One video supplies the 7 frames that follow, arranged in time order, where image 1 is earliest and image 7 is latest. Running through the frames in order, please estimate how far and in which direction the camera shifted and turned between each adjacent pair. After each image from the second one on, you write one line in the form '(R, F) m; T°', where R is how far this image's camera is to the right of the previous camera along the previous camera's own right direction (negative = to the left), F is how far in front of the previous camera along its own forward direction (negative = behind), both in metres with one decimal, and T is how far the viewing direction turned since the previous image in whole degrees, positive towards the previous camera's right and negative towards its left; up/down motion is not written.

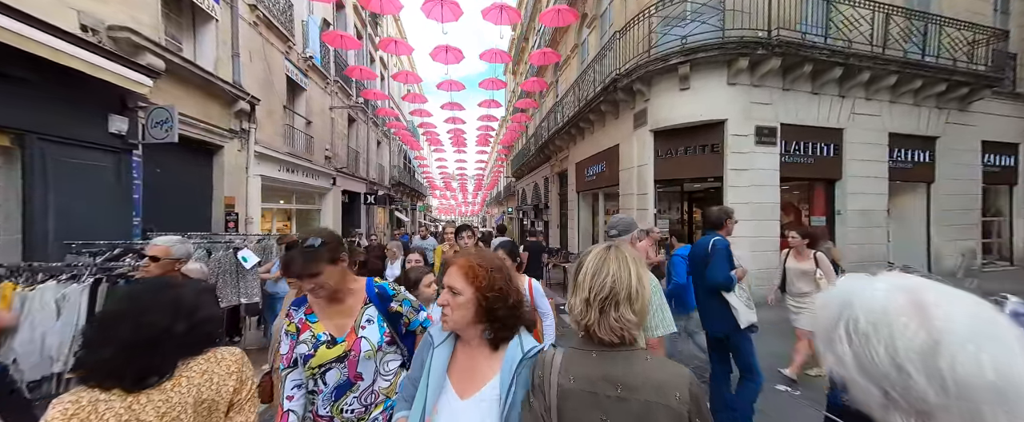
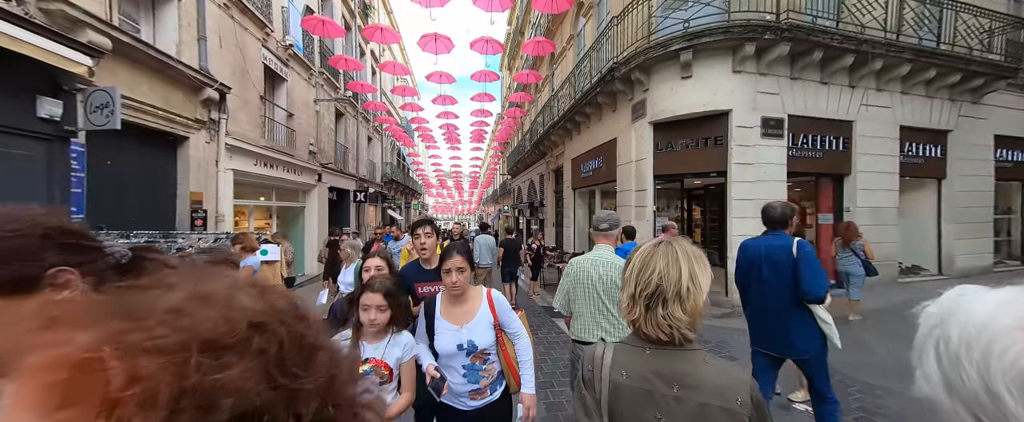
(+0.1, +0.5) m; +1°
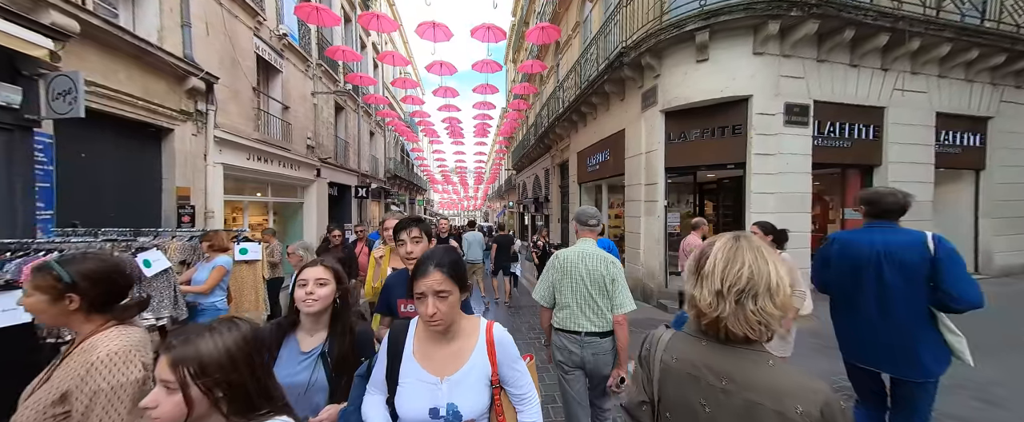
(+0.1, +0.4) m; -1°
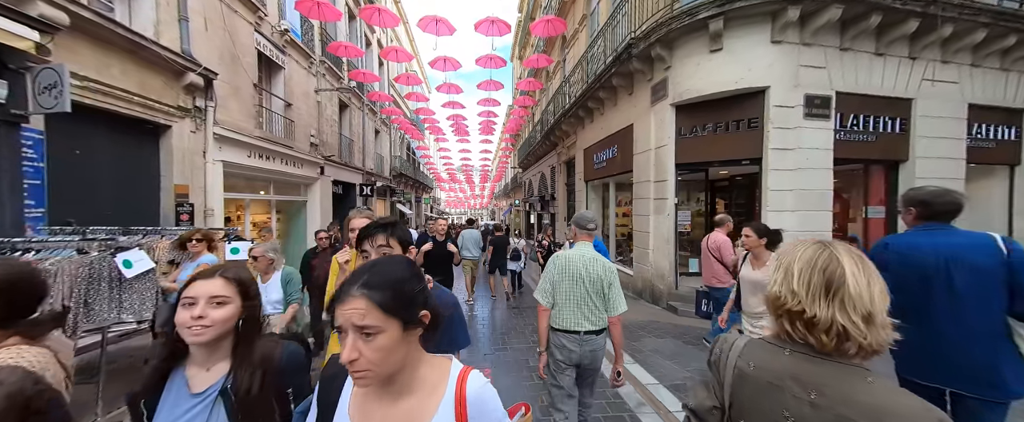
(+0.1, +0.2) m; -1°
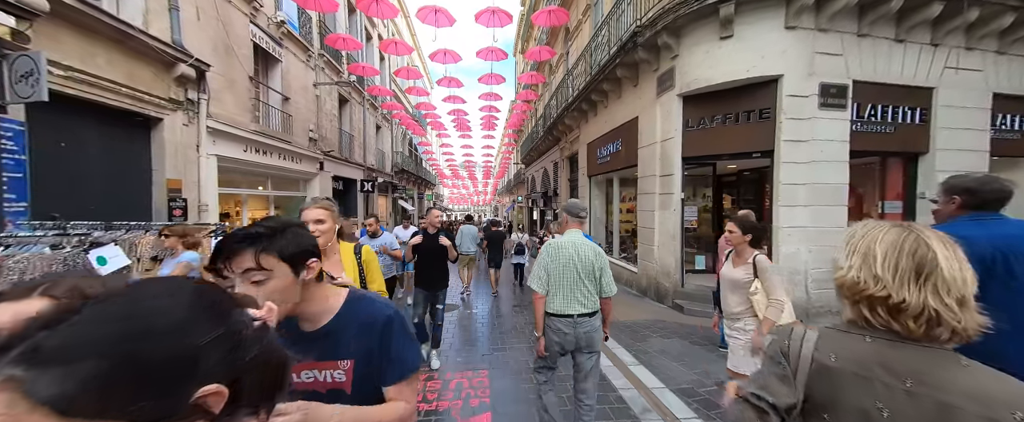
(+0.1, +0.2) m; -1°
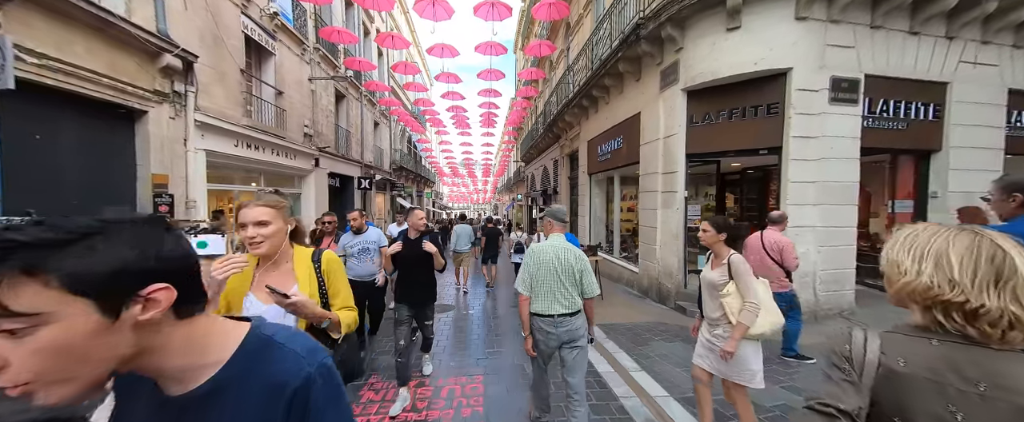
(0.0, +0.2) m; 0°
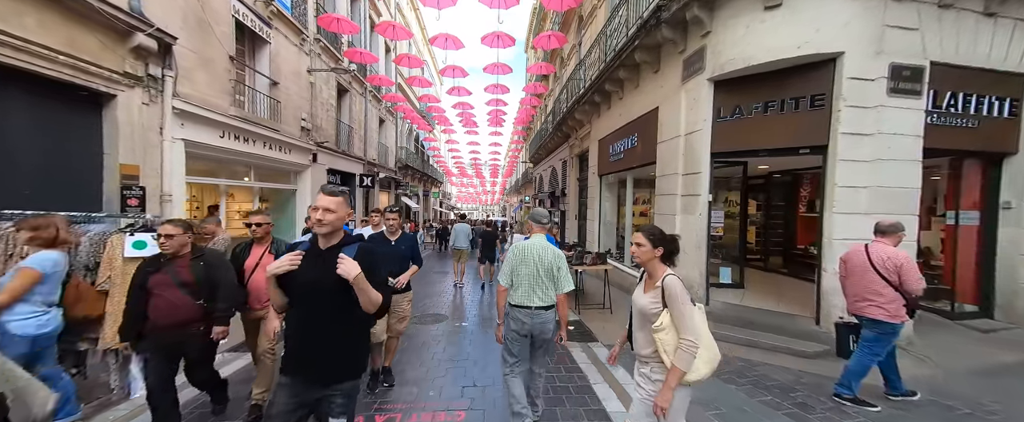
(+0.1, +0.7) m; -1°
